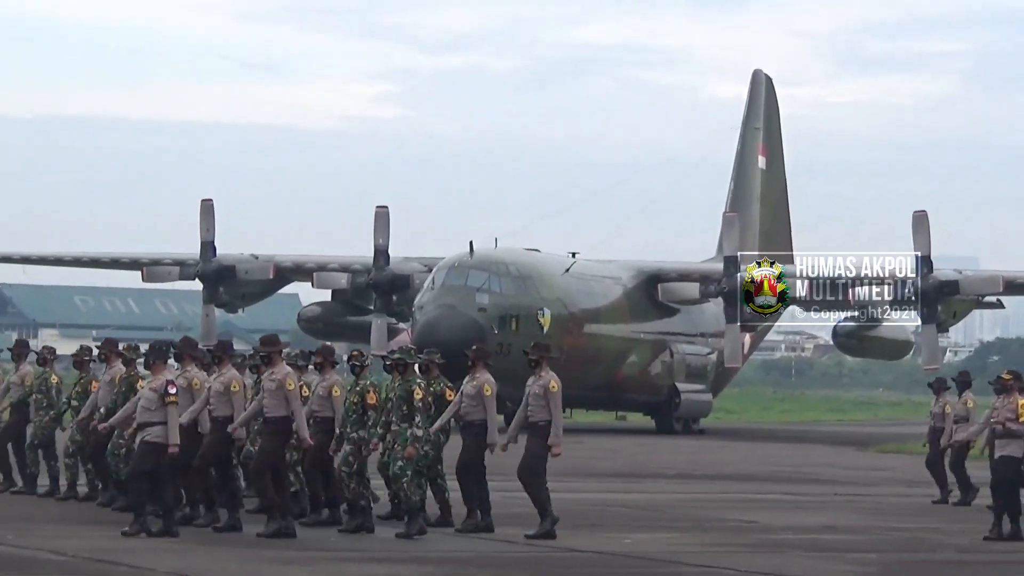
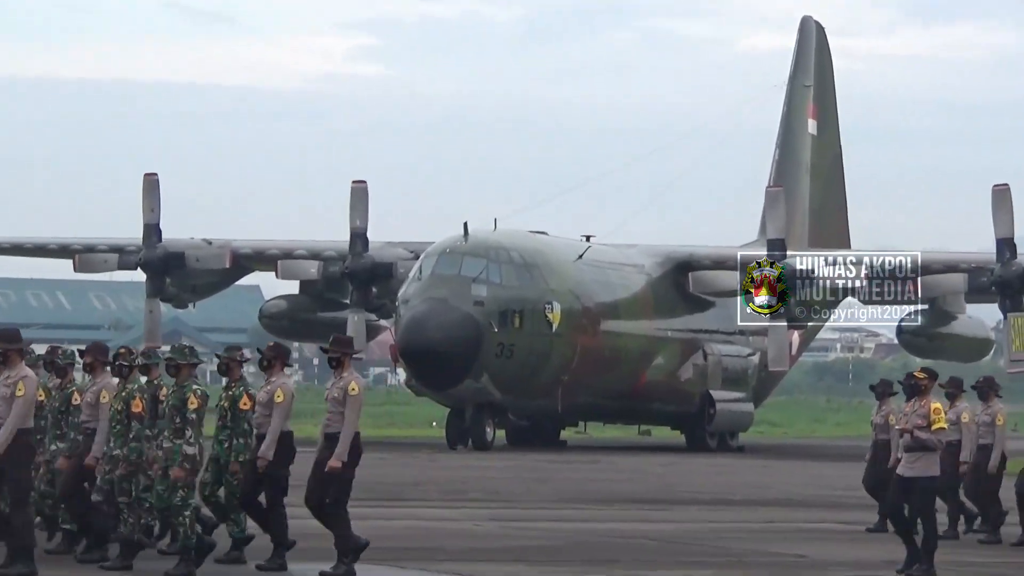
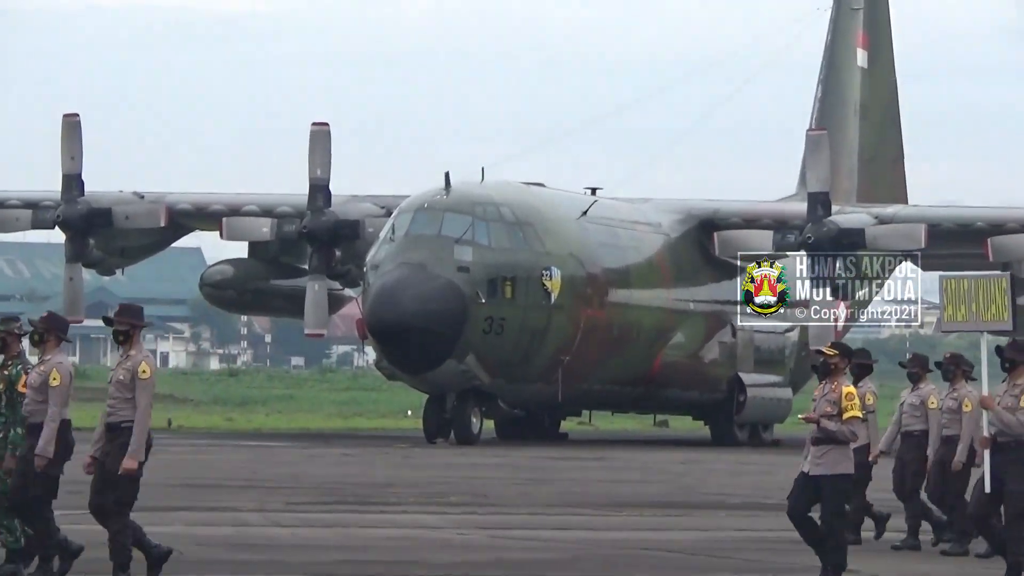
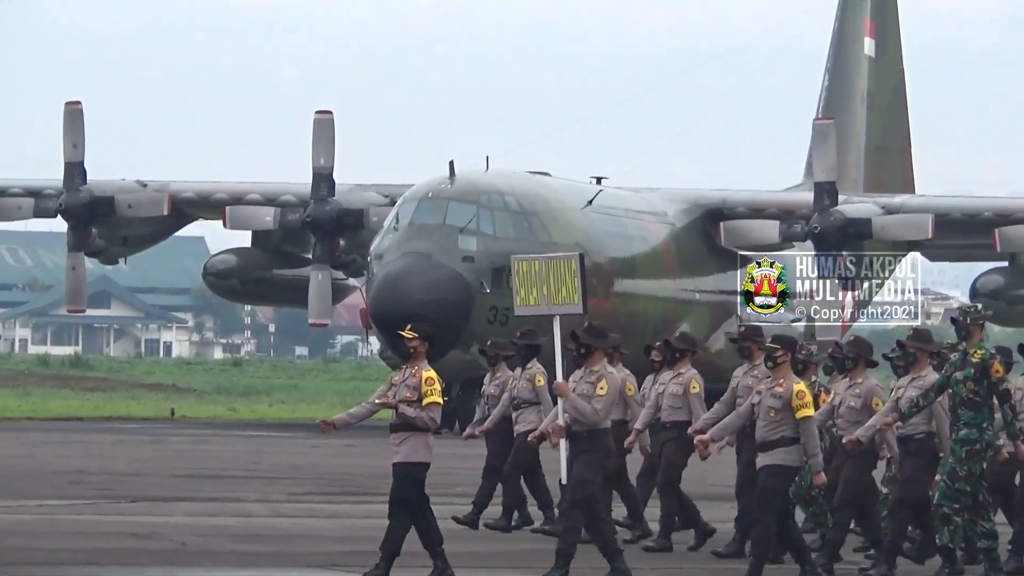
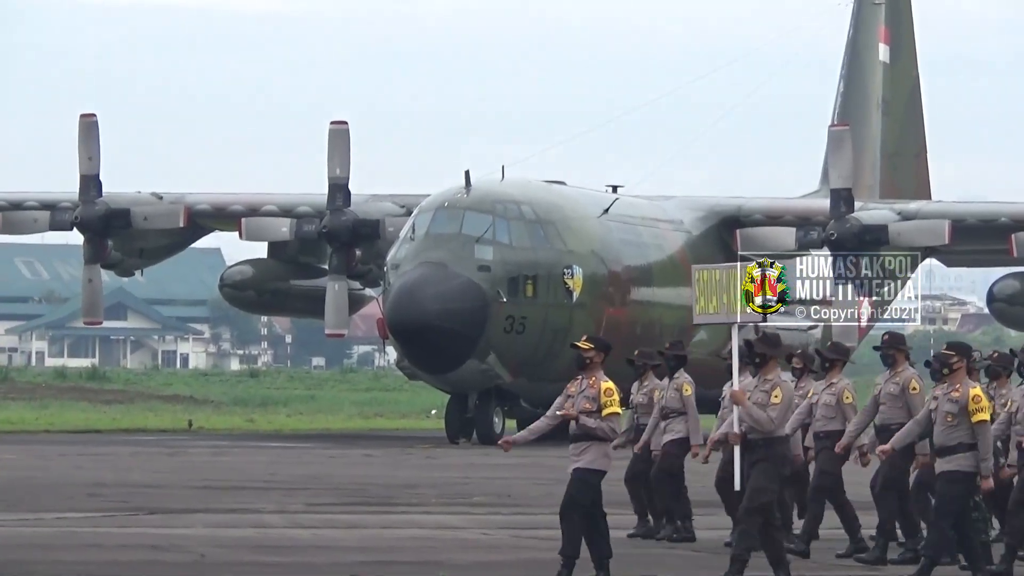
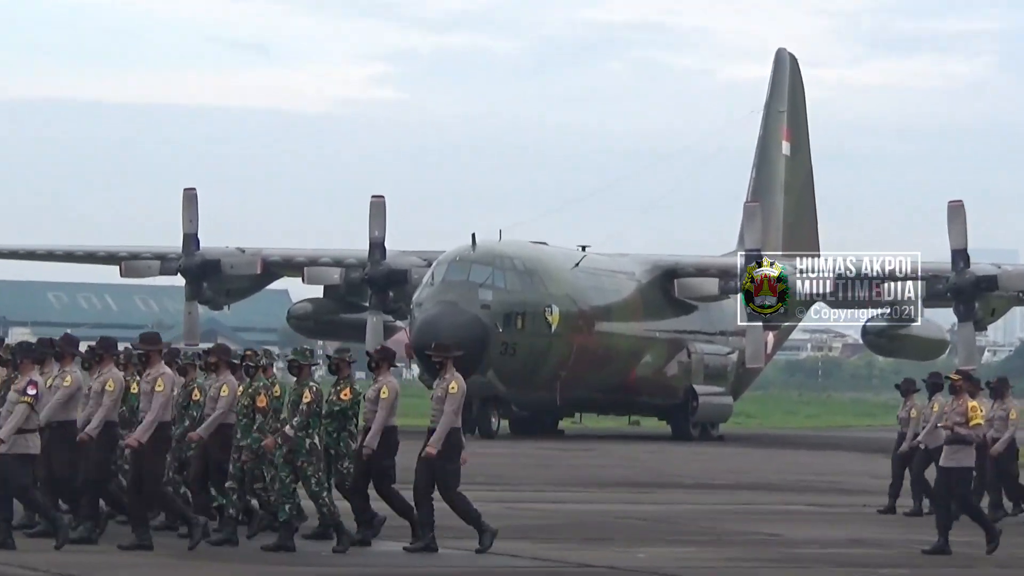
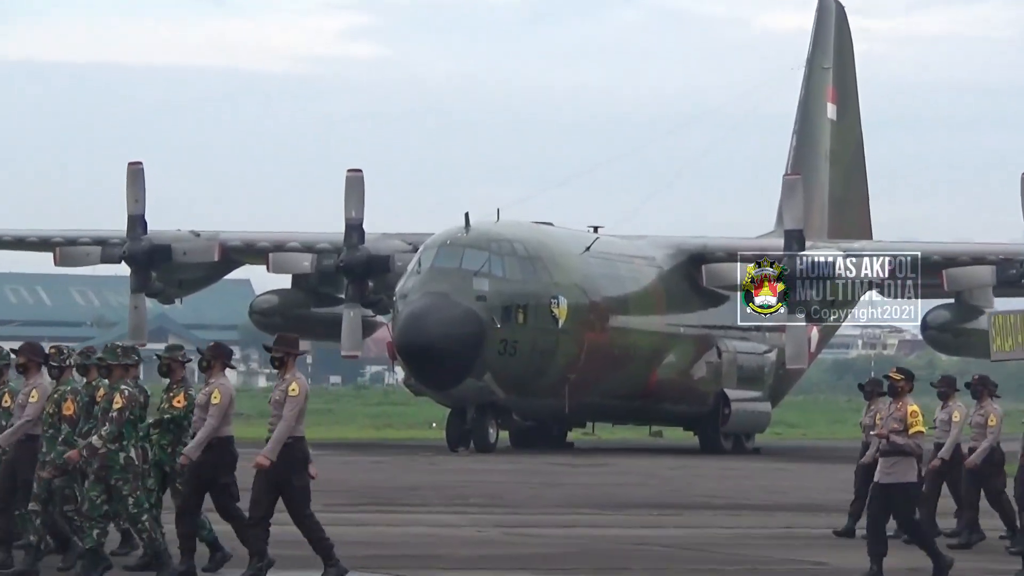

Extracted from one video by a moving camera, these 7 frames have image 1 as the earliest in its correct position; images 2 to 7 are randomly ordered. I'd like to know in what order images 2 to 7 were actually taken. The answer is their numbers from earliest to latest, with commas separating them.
6, 2, 7, 3, 5, 4
